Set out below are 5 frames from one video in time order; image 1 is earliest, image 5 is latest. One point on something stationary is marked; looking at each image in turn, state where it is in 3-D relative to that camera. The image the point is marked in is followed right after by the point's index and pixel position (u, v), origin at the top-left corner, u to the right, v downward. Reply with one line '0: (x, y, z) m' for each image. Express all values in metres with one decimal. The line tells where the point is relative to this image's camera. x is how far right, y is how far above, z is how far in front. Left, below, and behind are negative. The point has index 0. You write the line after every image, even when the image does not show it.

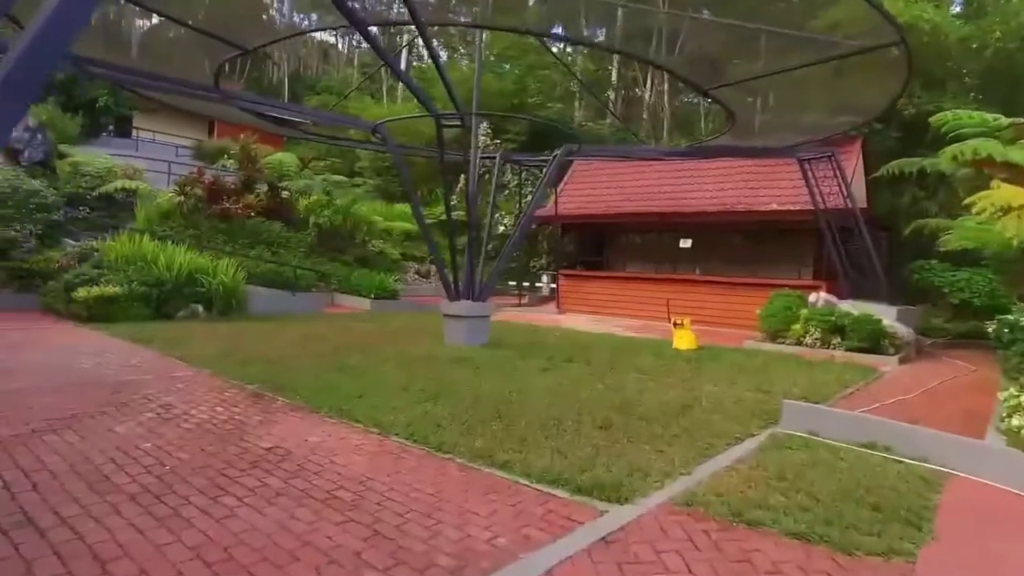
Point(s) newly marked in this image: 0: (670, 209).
0: (+3.2, +1.6, +13.5) m
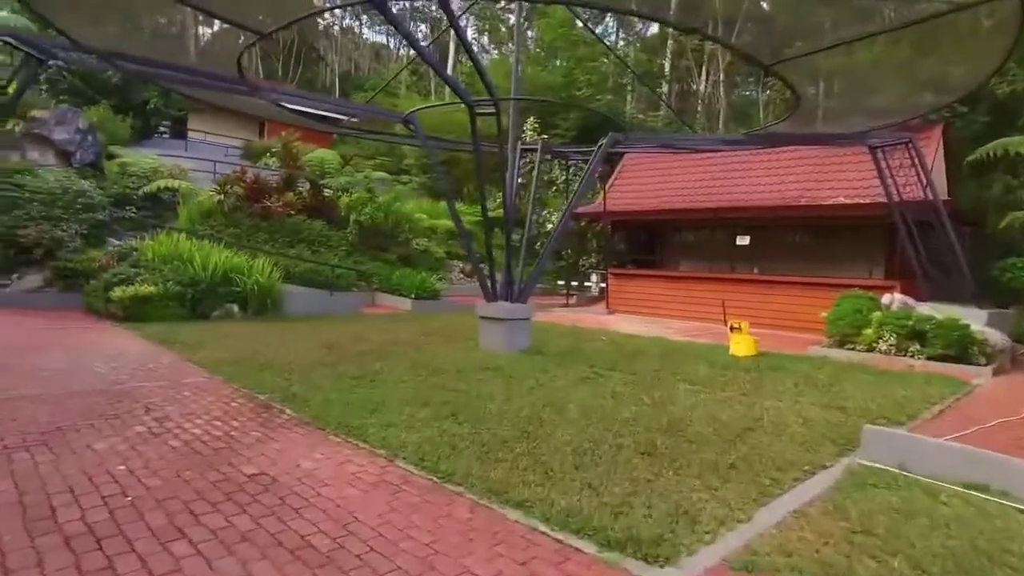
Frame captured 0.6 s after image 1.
0: (+4.0, +1.6, +12.5) m
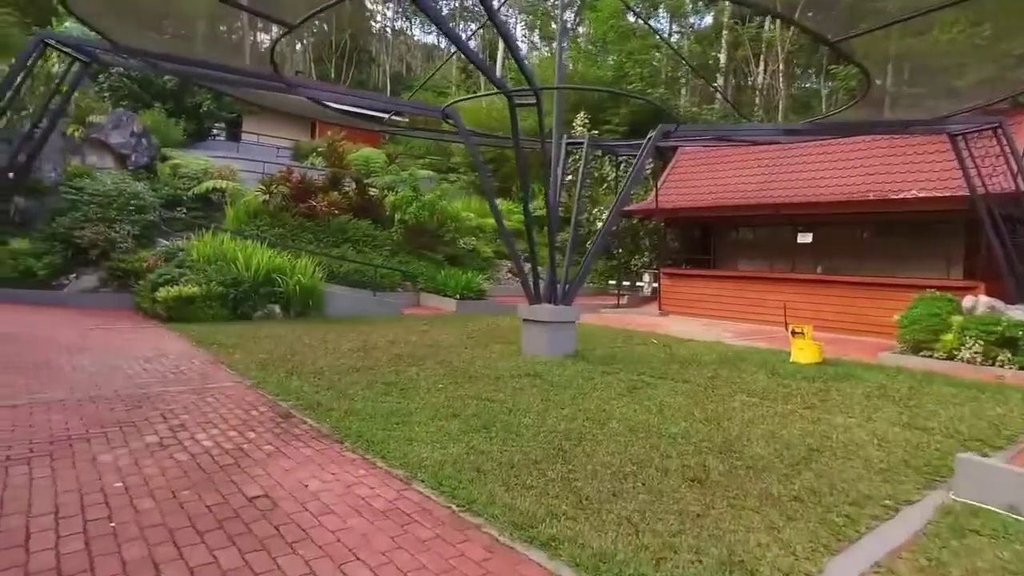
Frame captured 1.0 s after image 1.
0: (+4.8, +1.6, +11.7) m
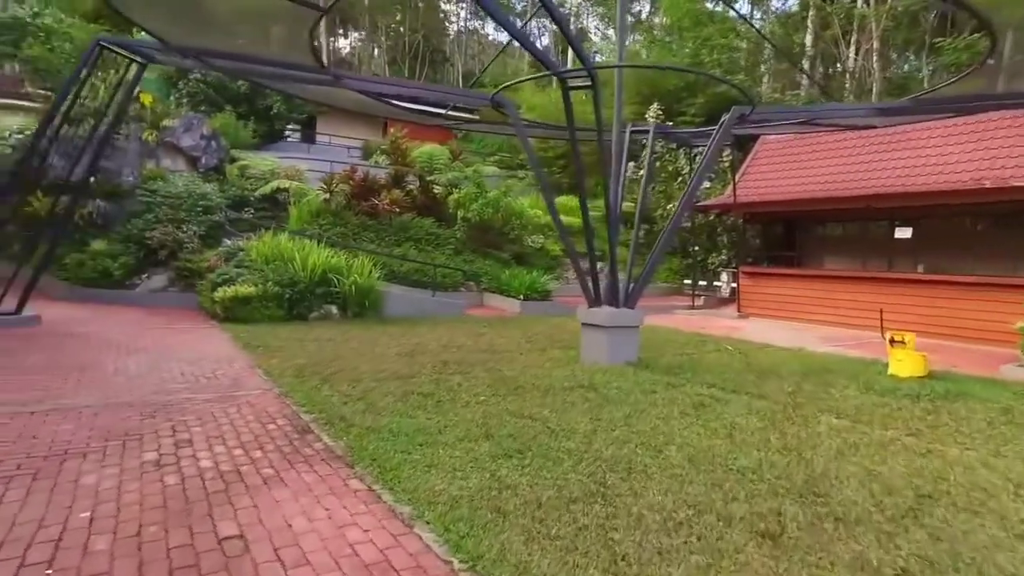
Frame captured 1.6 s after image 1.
0: (+5.8, +1.6, +10.5) m
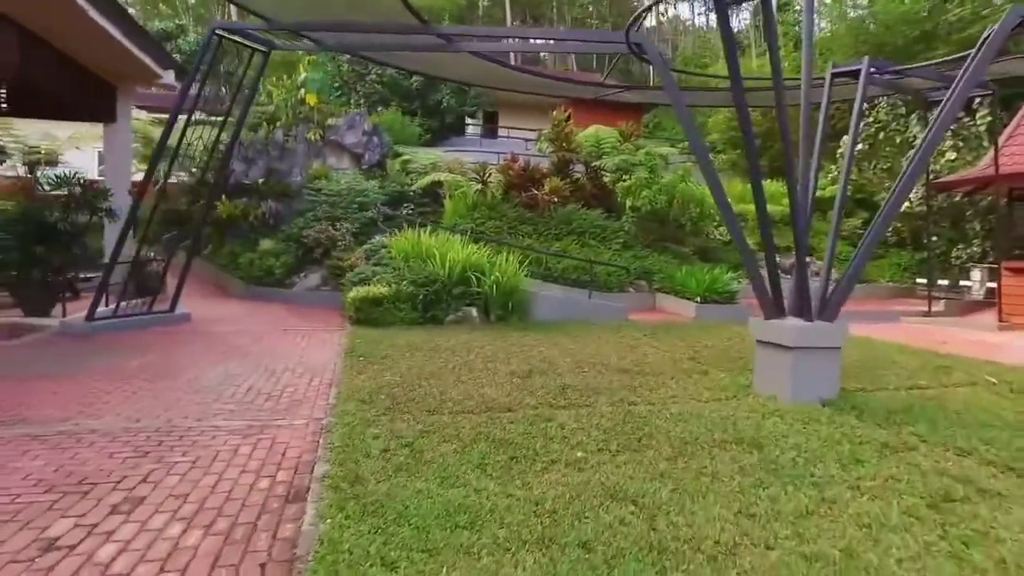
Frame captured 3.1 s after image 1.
0: (+7.6, +1.5, +6.8) m
